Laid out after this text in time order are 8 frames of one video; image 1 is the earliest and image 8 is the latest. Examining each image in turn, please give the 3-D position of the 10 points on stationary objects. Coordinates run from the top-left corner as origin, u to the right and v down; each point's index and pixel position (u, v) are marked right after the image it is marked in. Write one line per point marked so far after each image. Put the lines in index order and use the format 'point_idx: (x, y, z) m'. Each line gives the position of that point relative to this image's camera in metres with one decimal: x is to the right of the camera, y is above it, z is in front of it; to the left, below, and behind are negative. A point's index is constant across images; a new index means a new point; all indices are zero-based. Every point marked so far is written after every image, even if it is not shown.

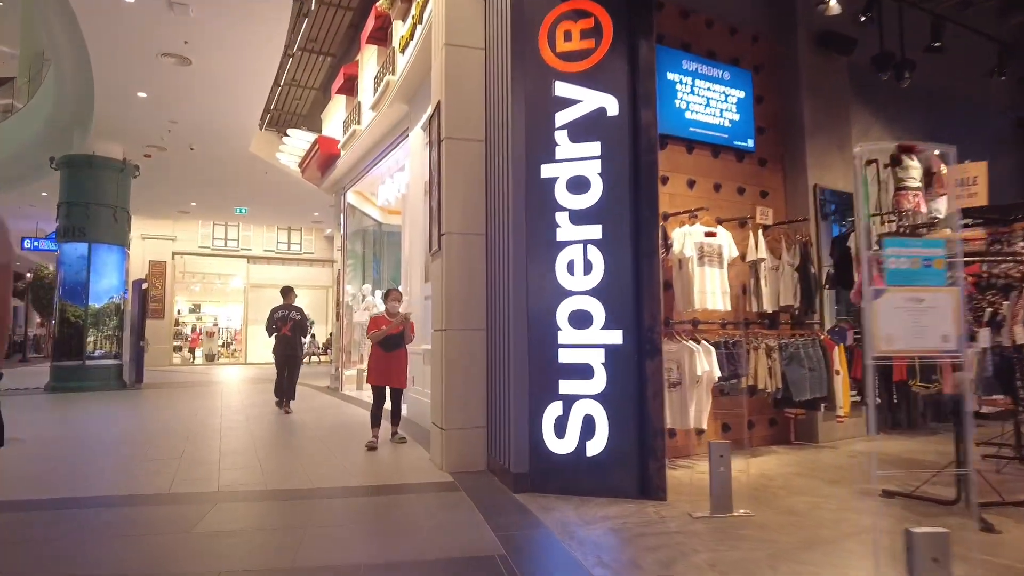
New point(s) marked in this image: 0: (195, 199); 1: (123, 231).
0: (-6.8, +1.9, +14.7) m
1: (-6.4, +1.0, +11.1) m
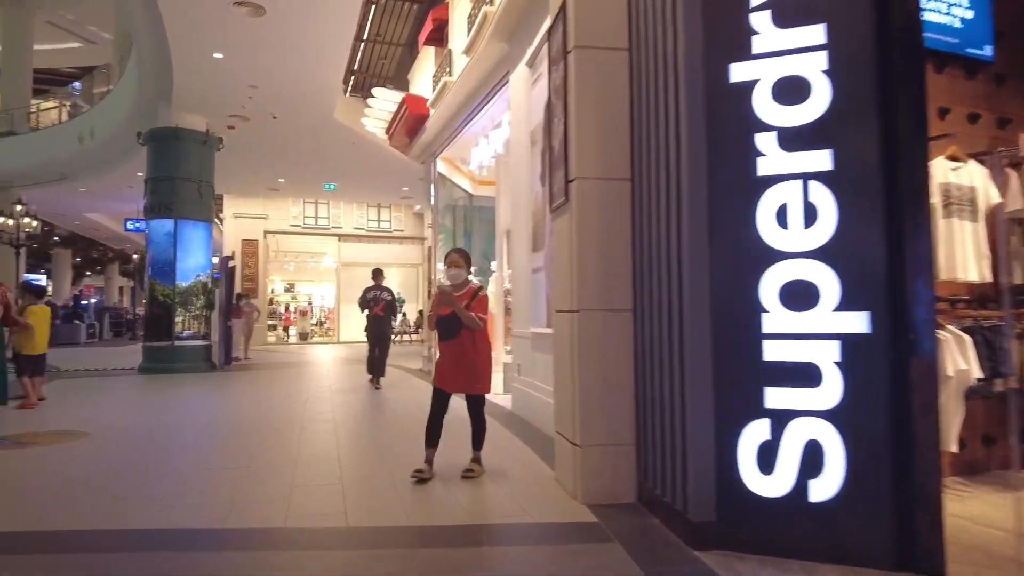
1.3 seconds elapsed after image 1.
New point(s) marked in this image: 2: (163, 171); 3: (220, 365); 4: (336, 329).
0: (-4.8, +2.4, +14.2) m
1: (-4.8, +1.3, +10.7) m
2: (-5.3, +1.8, +10.2) m
3: (-4.7, -1.3, +10.9) m
4: (-5.1, -1.2, +19.5) m
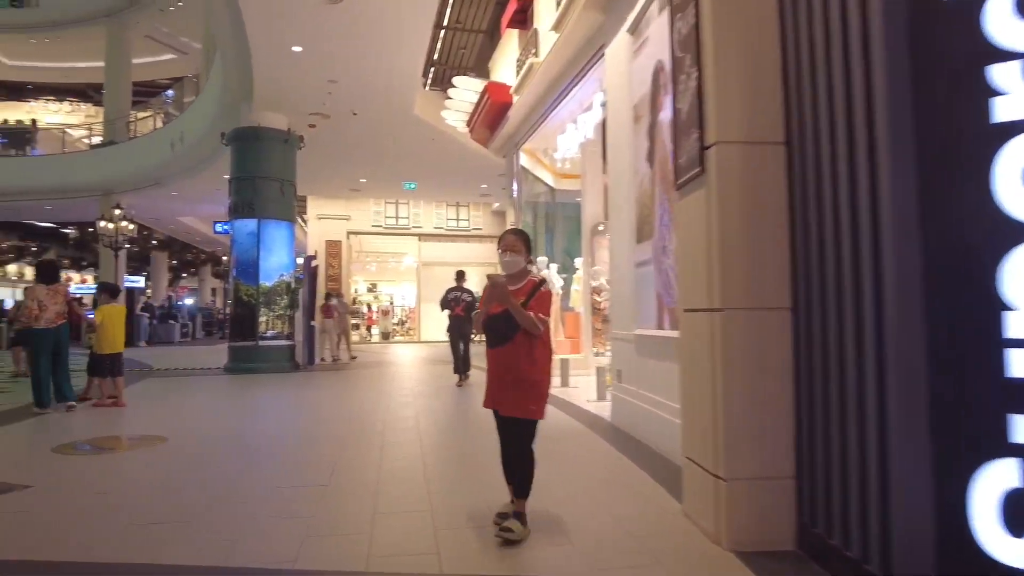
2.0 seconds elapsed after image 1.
0: (-3.1, +2.4, +14.2) m
1: (-3.4, +1.3, +10.6) m
2: (-4.0, +1.8, +10.2) m
3: (-3.3, -1.2, +10.8) m
4: (-2.8, -1.2, +19.4) m
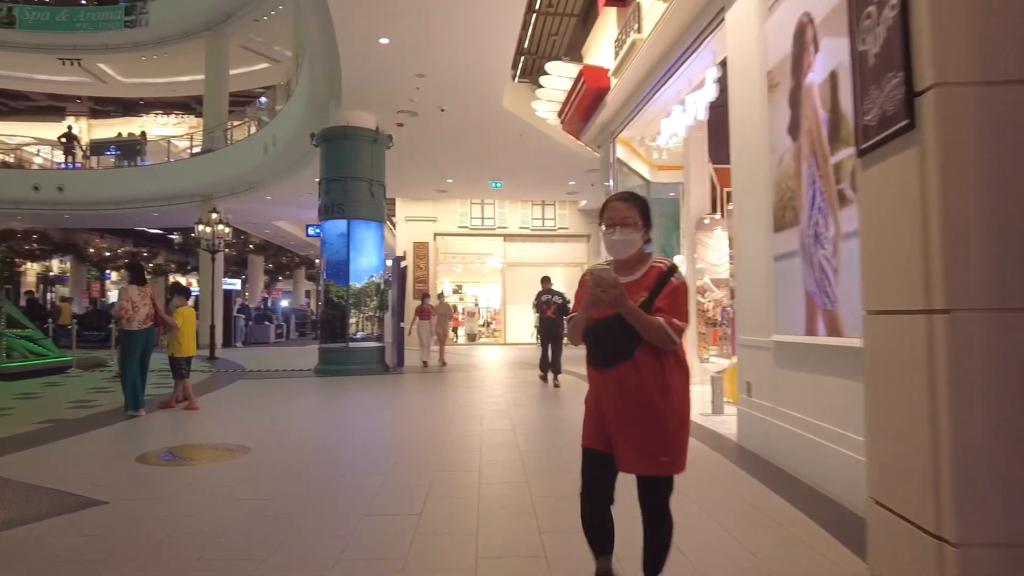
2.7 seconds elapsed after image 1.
0: (-1.2, +2.4, +13.9) m
1: (-2.0, +1.3, +10.4) m
2: (-2.6, +1.7, +10.1) m
3: (-1.9, -1.3, +10.6) m
4: (-0.3, -1.2, +19.1) m
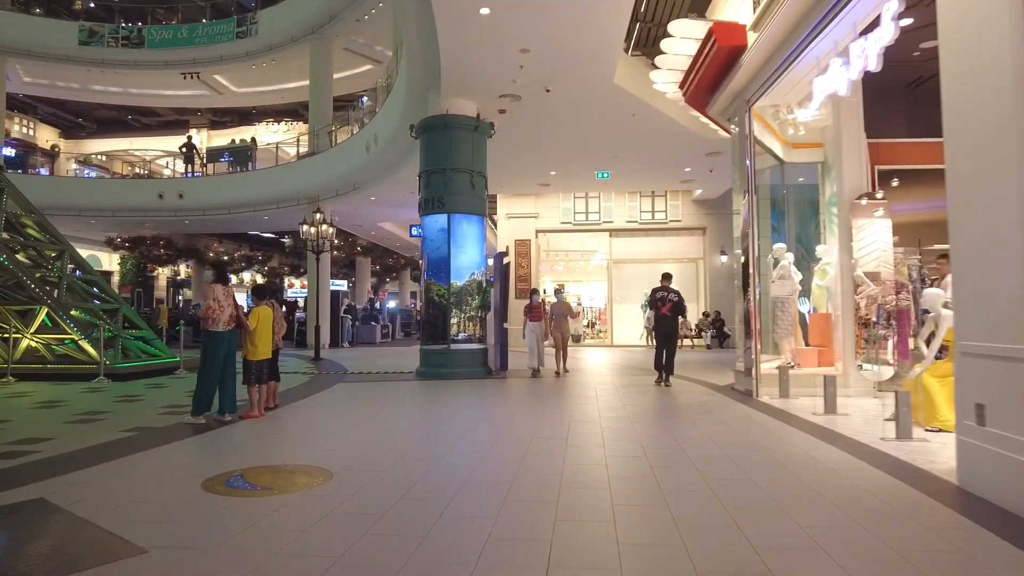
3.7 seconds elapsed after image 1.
0: (+0.9, +2.4, +13.1) m
1: (-0.4, +1.3, +9.7) m
2: (-1.1, +1.8, +9.5) m
3: (-0.2, -1.2, +9.9) m
4: (+2.6, -1.2, +18.1) m
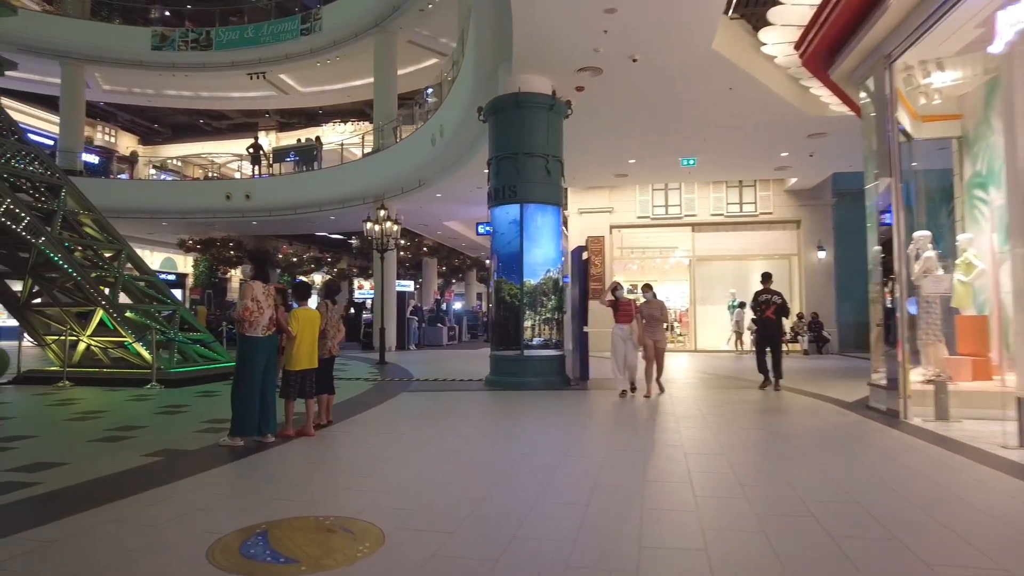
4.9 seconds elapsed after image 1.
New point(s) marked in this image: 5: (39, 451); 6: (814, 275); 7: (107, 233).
0: (+2.2, +2.4, +11.9) m
1: (+0.6, +1.3, +8.7) m
2: (-0.1, +1.8, +8.5) m
3: (+0.8, -1.2, +8.8) m
4: (+4.4, -1.1, +16.7) m
5: (-3.3, -1.1, +4.8) m
6: (+7.0, +0.3, +15.7) m
7: (-6.7, +0.9, +11.2) m
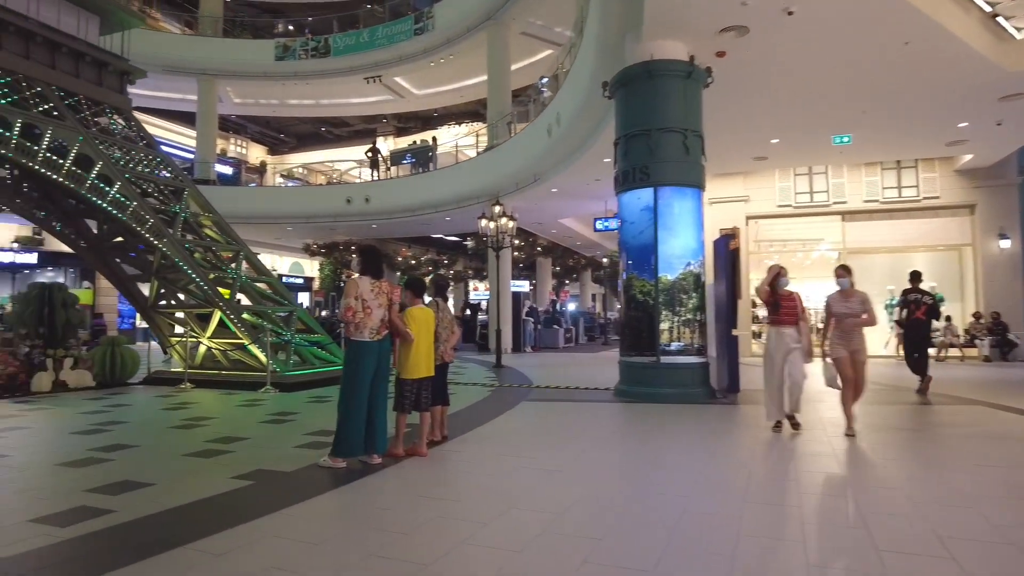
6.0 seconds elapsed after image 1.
0: (+4.2, +2.5, +10.4) m
1: (+2.1, +1.4, +7.5) m
2: (+1.4, +1.8, +7.5) m
3: (+2.3, -1.2, +7.6) m
4: (+7.2, -1.1, +14.8) m
5: (-2.4, -1.1, +4.3) m
6: (+9.5, +0.4, +13.4) m
7: (-4.7, +0.9, +11.3) m
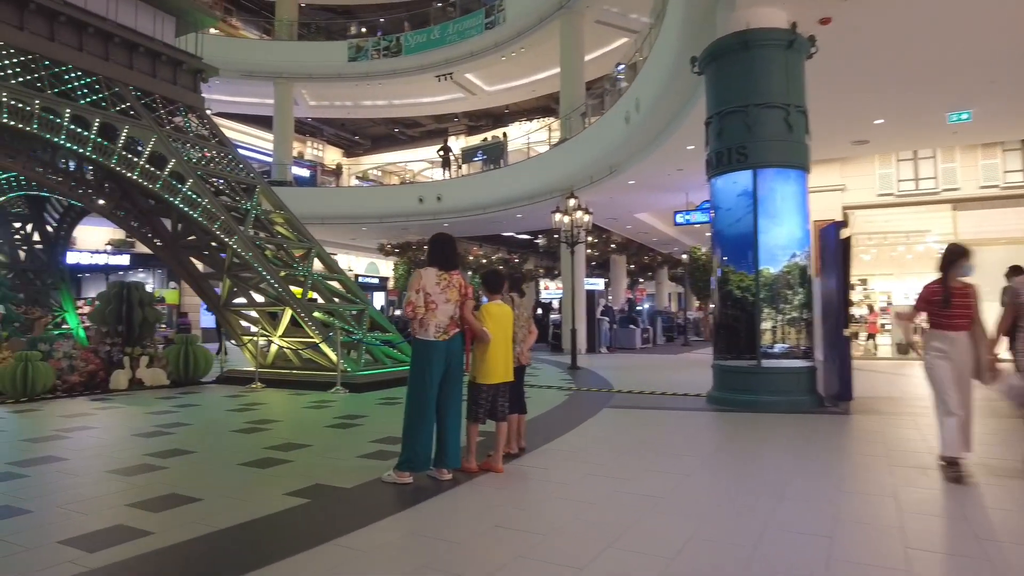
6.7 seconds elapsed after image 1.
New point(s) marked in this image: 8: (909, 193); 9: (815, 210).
0: (+5.2, +2.6, +9.4) m
1: (+2.9, +1.4, +6.7) m
2: (+2.2, +1.9, +6.7) m
3: (+3.2, -1.1, +6.8) m
4: (+8.7, -1.0, +13.4) m
5: (-1.9, -1.1, +4.0) m
6: (+10.9, +0.5, +11.8) m
7: (-3.5, +0.9, +11.1) m
8: (+7.8, +1.9, +13.2) m
9: (+6.1, +1.6, +13.7) m
